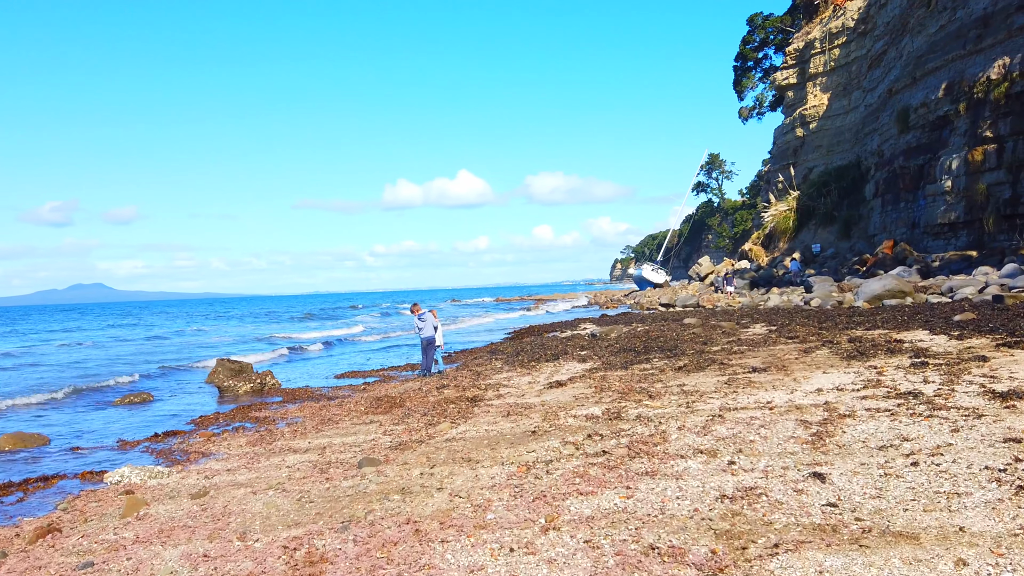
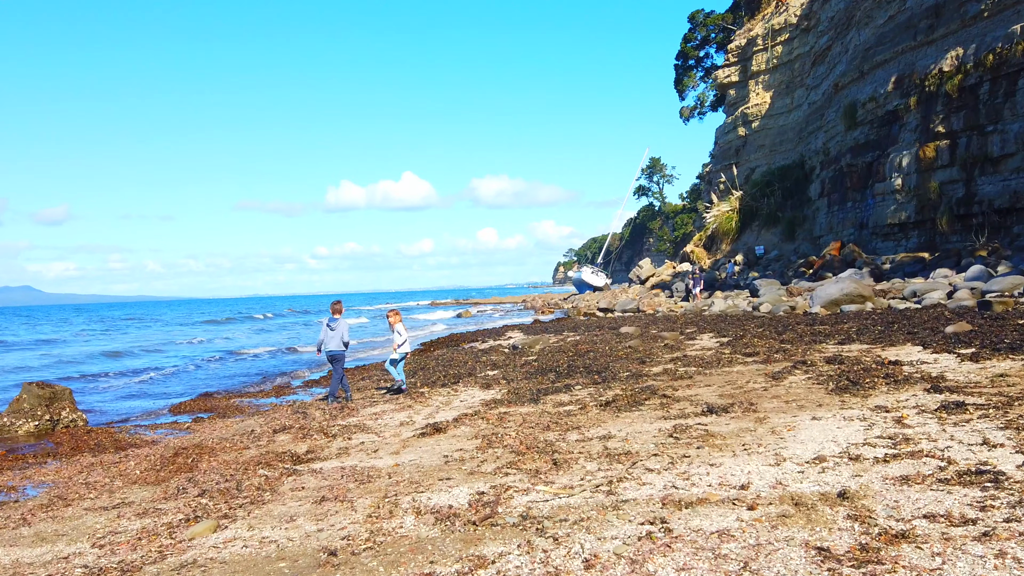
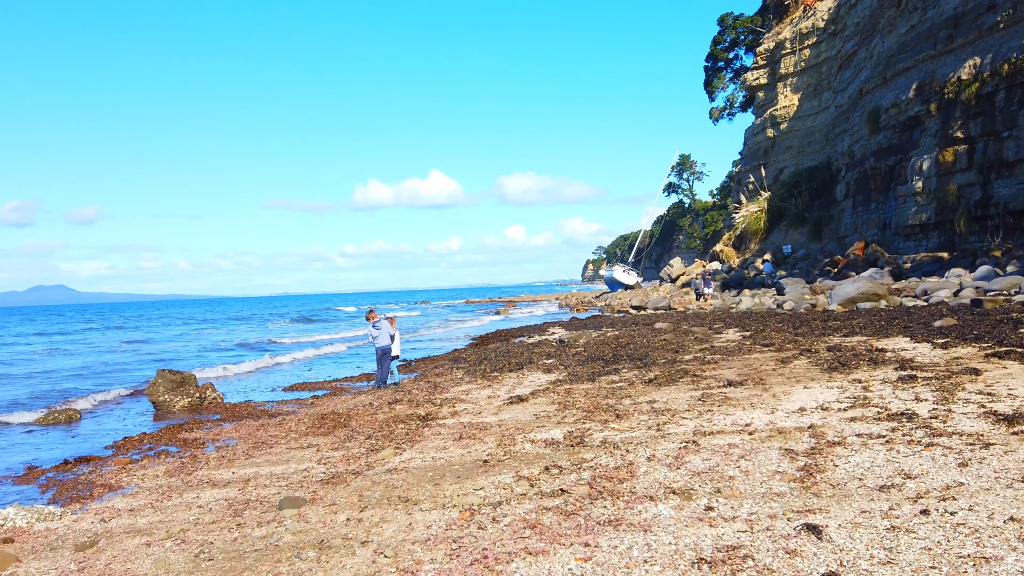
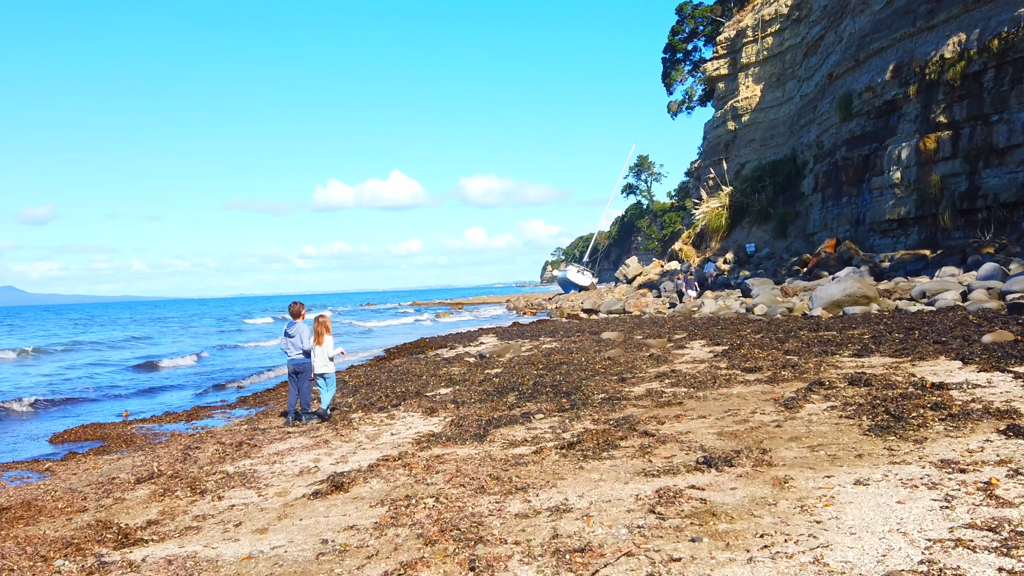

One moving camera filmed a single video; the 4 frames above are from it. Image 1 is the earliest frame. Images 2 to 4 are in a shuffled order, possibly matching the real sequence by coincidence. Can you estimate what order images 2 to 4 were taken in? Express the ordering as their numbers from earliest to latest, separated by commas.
3, 2, 4
